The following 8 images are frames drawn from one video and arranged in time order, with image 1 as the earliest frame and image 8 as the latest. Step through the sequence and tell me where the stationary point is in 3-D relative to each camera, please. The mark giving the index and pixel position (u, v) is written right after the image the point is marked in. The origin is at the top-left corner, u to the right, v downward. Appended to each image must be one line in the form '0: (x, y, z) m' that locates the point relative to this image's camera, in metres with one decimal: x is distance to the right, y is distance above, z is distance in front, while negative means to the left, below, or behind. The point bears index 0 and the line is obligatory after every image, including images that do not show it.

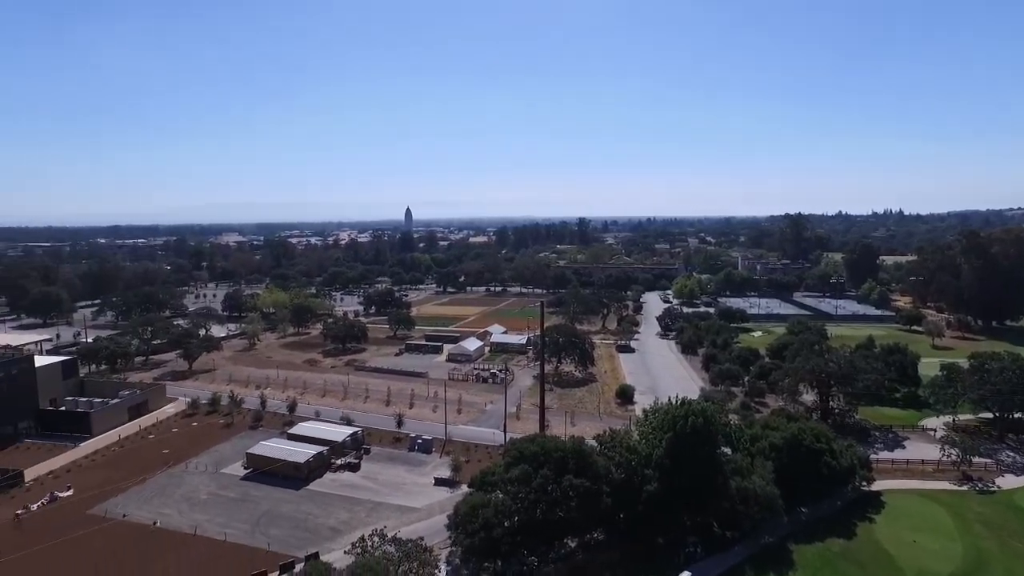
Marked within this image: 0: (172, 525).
0: (-10.3, -7.1, +17.8) m
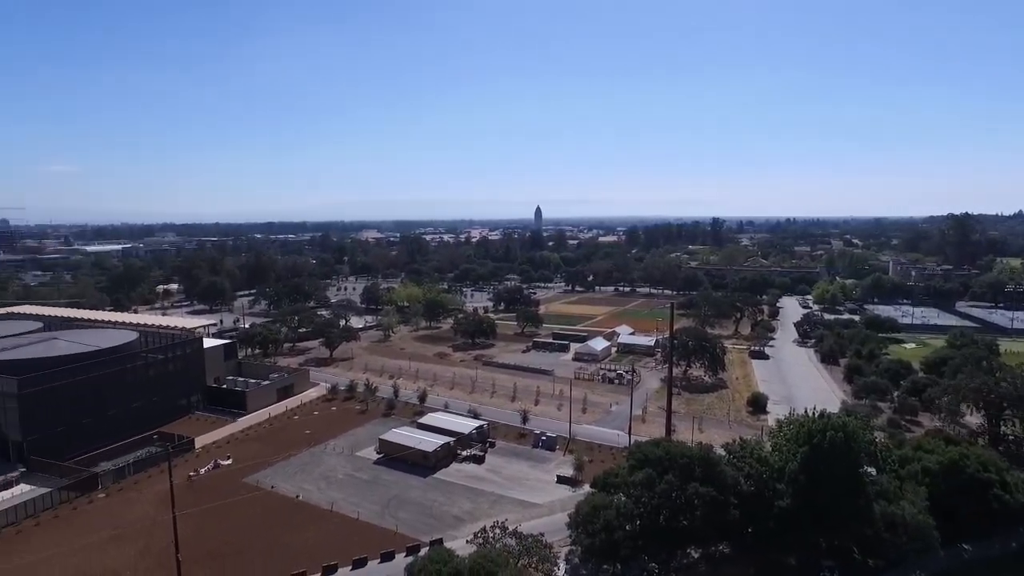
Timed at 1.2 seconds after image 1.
0: (-6.4, -6.9, +19.2) m
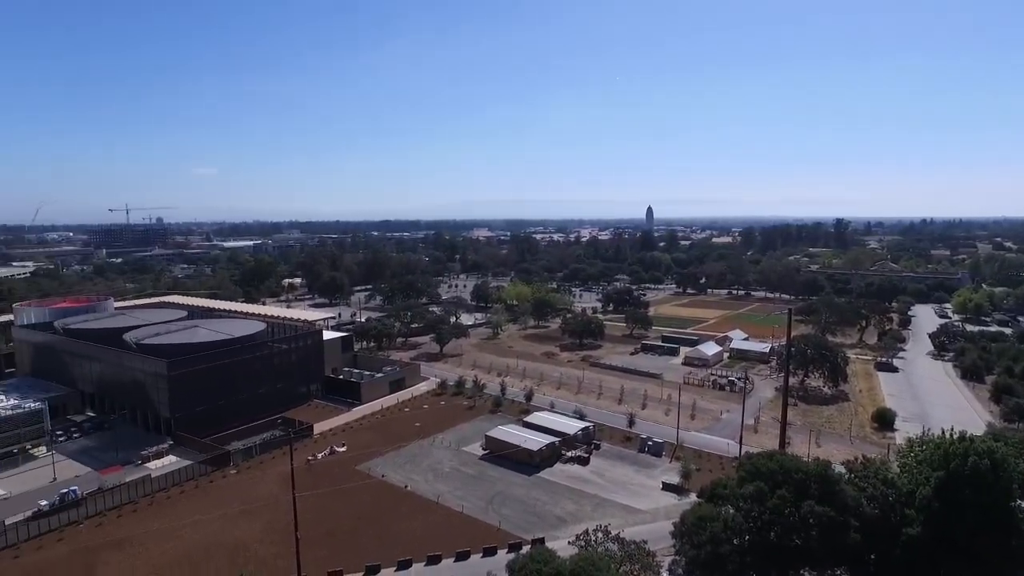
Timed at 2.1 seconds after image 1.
0: (-3.0, -6.7, +19.8) m
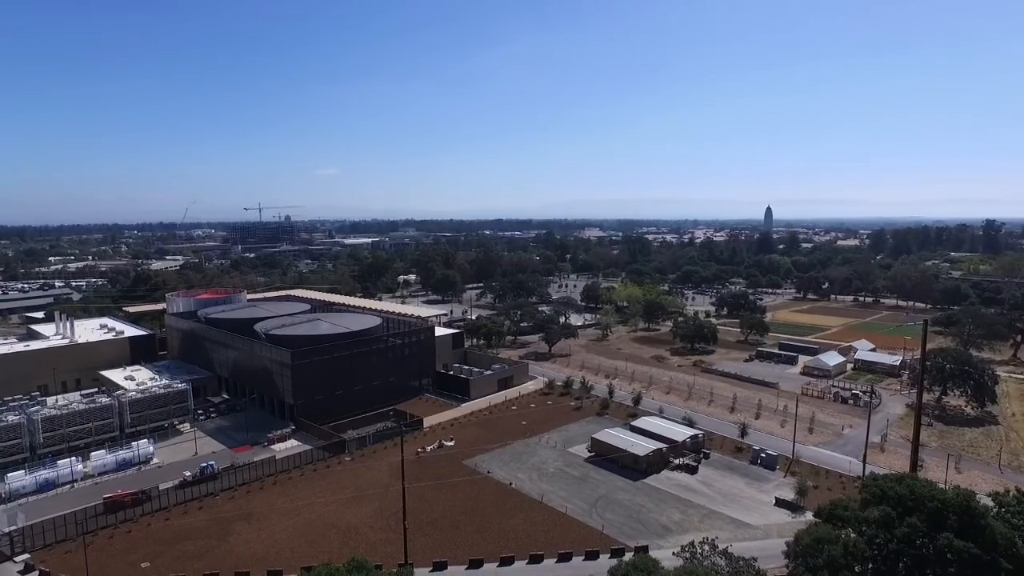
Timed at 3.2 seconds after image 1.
0: (+0.4, -6.7, +19.9) m
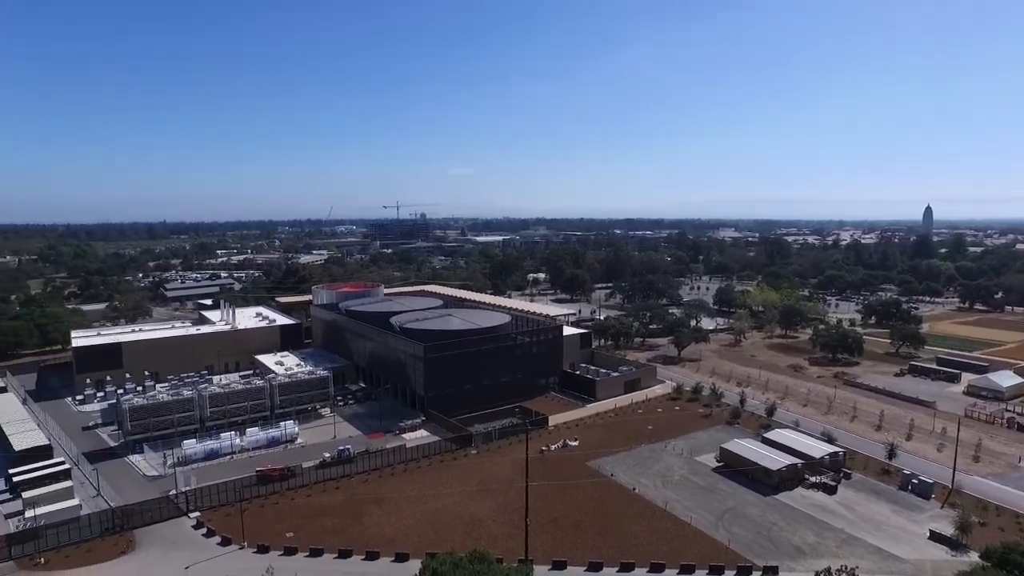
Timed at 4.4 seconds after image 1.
0: (+4.4, -6.8, +19.4) m
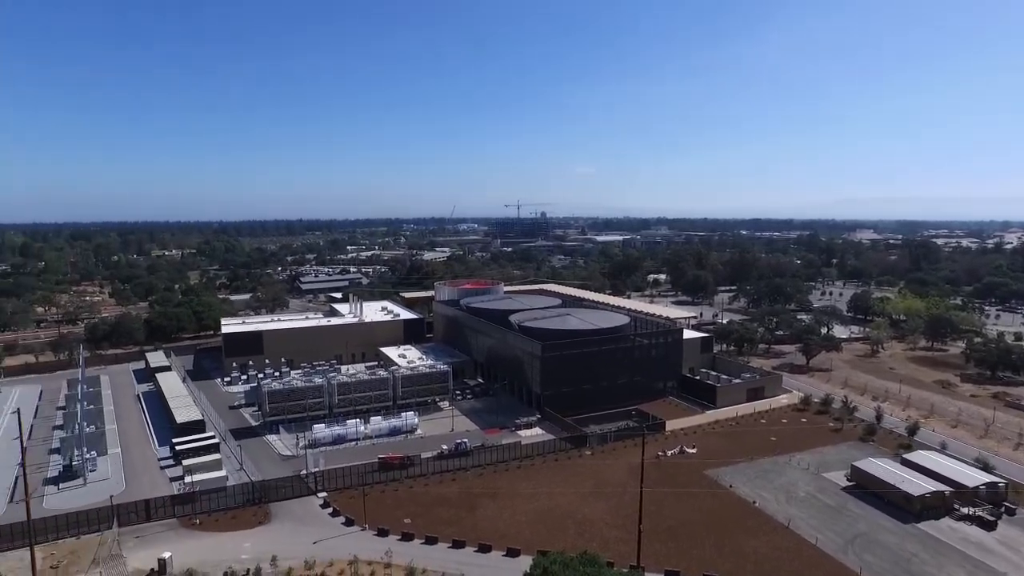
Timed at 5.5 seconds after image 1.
0: (+7.9, -6.9, +18.5) m
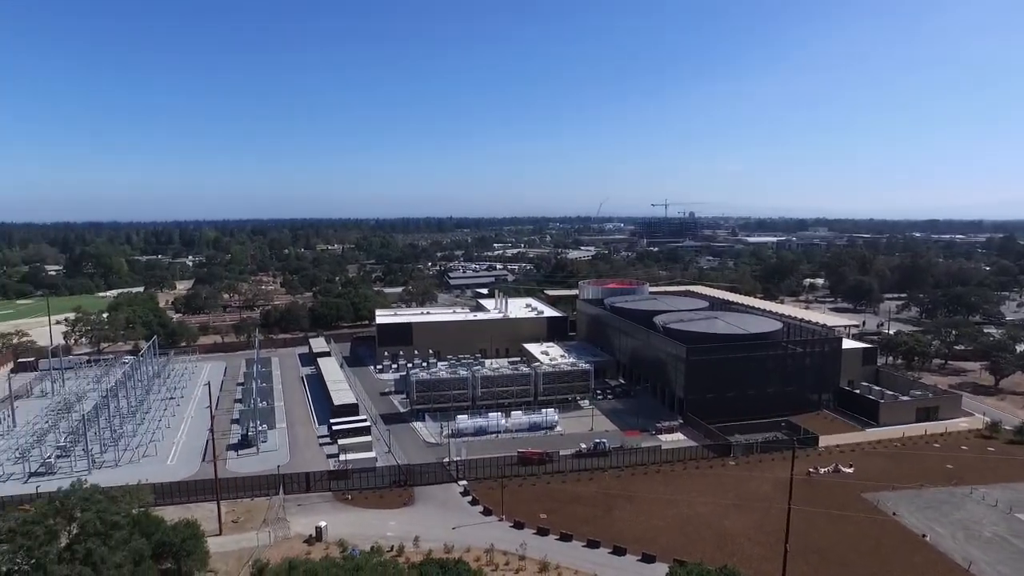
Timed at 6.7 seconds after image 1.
0: (+11.9, -7.1, +16.8) m
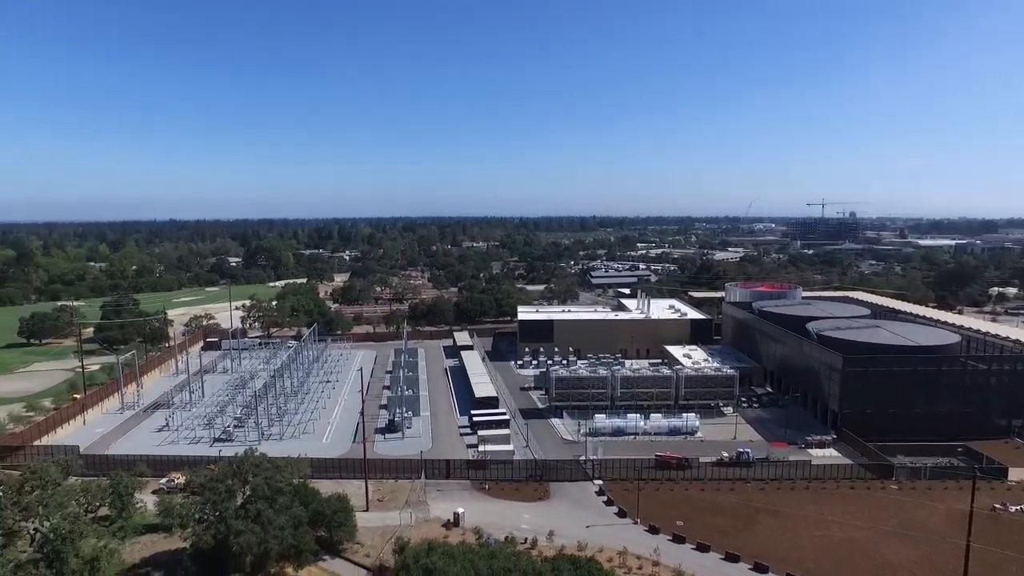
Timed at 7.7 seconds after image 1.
0: (+15.5, -7.5, +14.4) m
